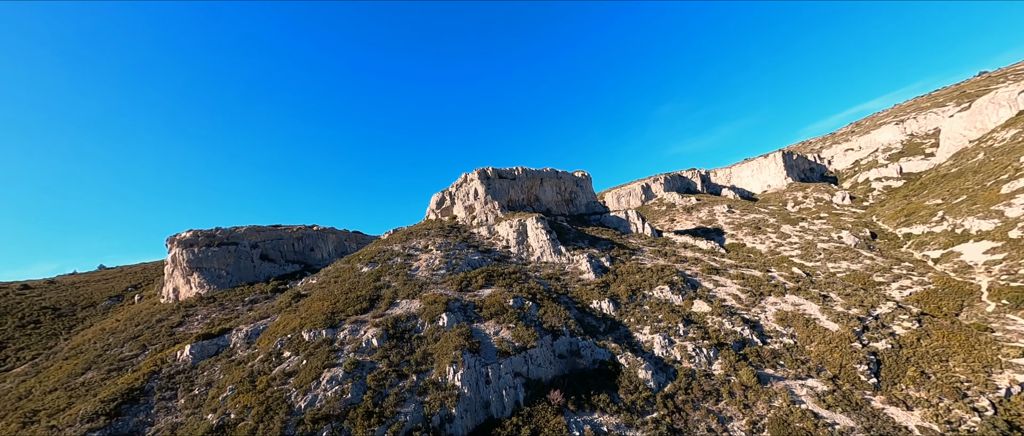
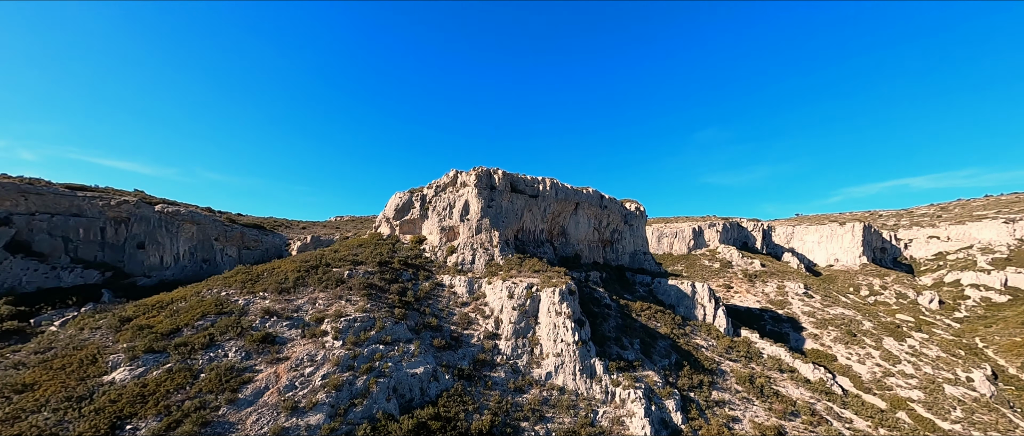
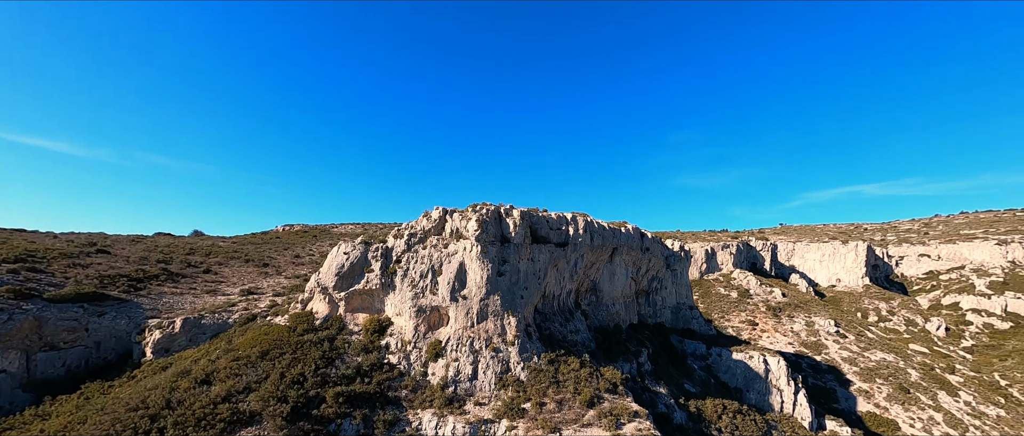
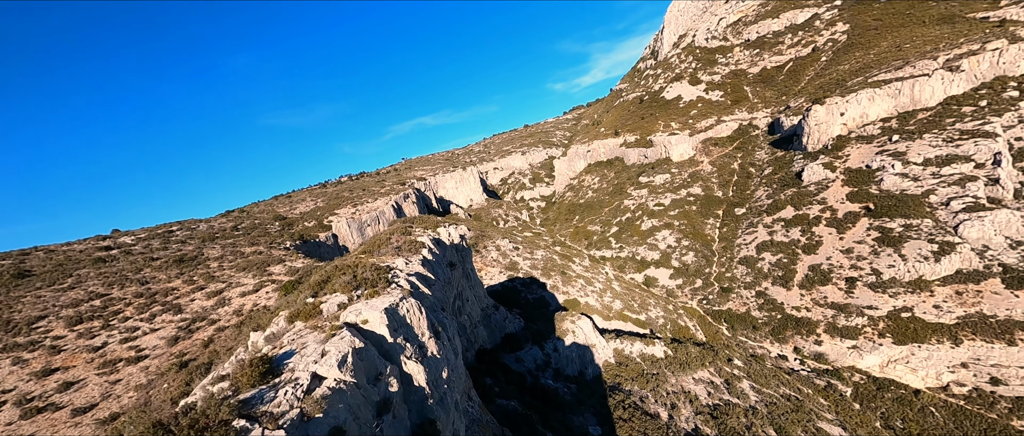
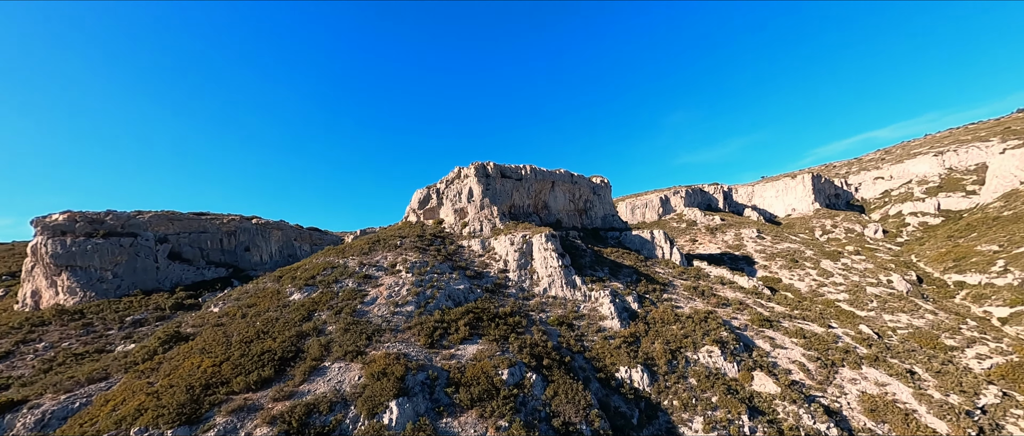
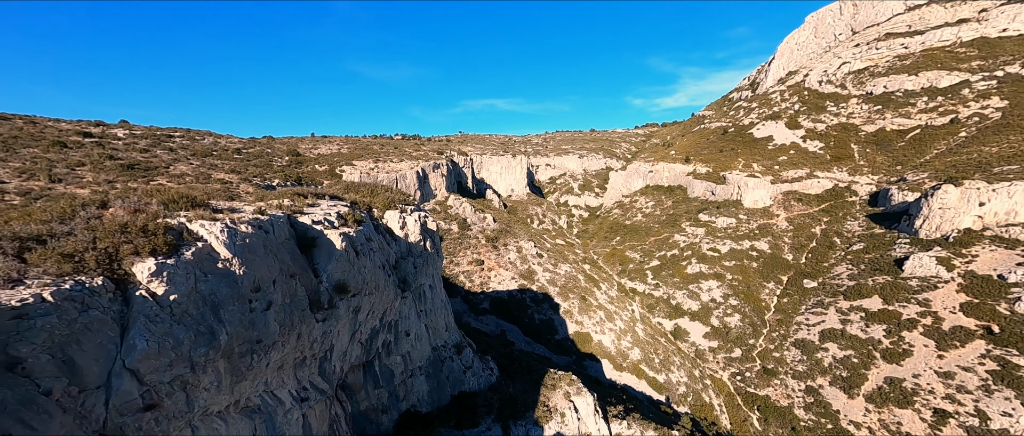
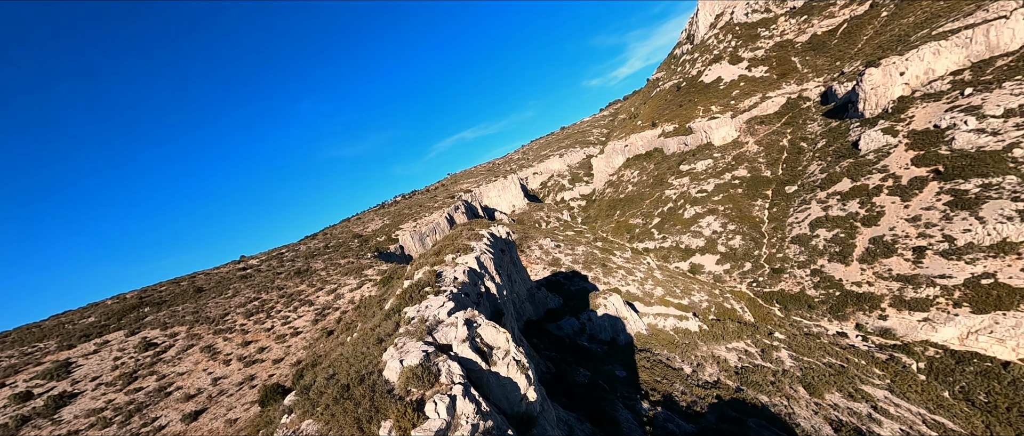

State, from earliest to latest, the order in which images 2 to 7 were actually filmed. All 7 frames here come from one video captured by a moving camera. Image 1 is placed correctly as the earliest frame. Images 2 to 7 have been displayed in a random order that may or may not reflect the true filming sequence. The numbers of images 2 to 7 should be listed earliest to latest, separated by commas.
5, 2, 3, 7, 4, 6
